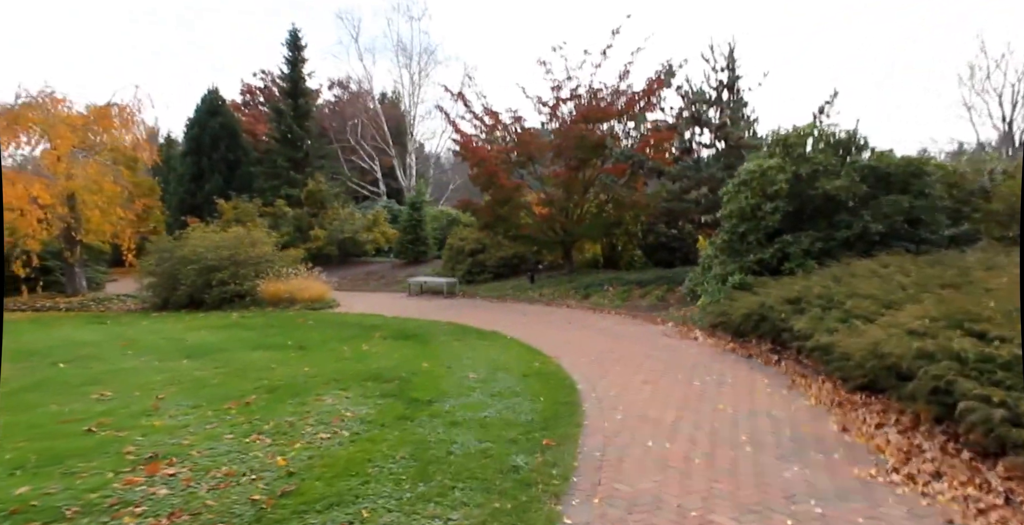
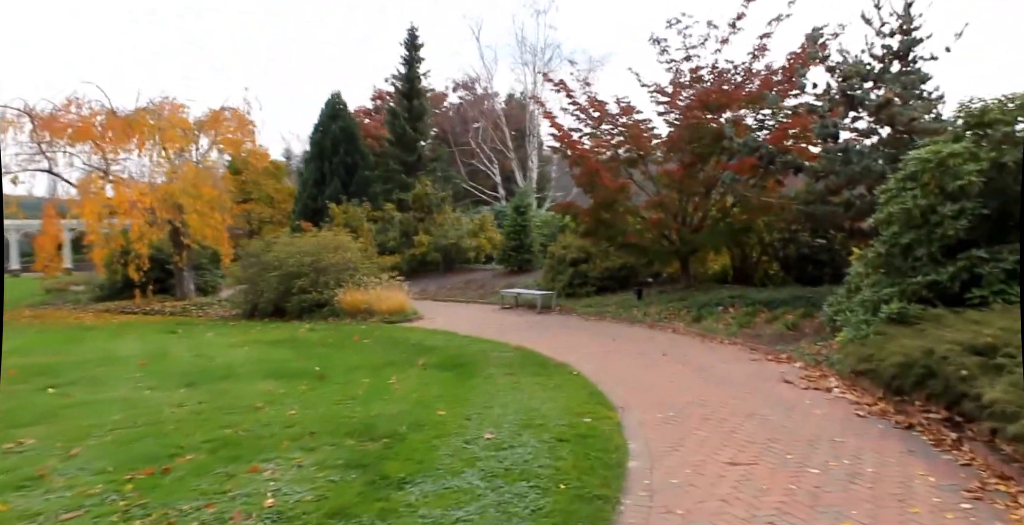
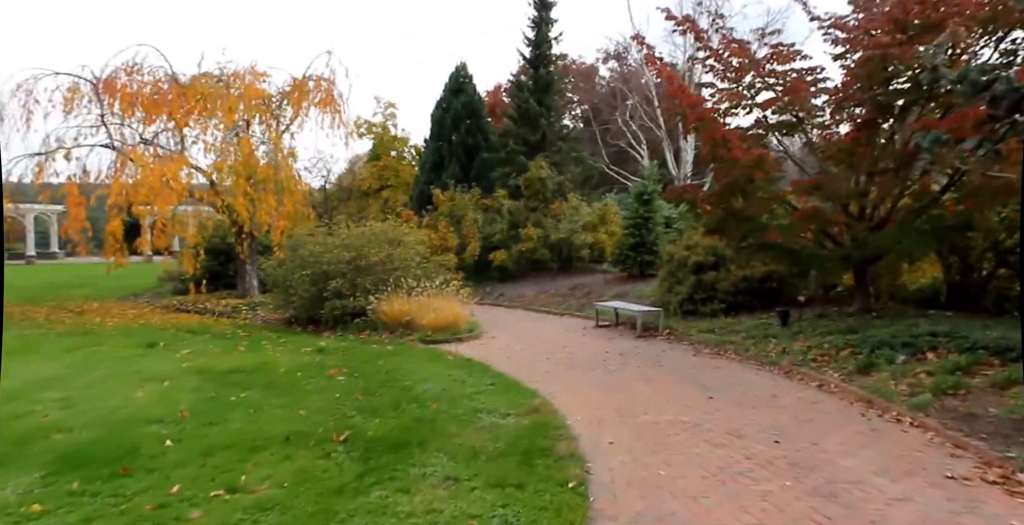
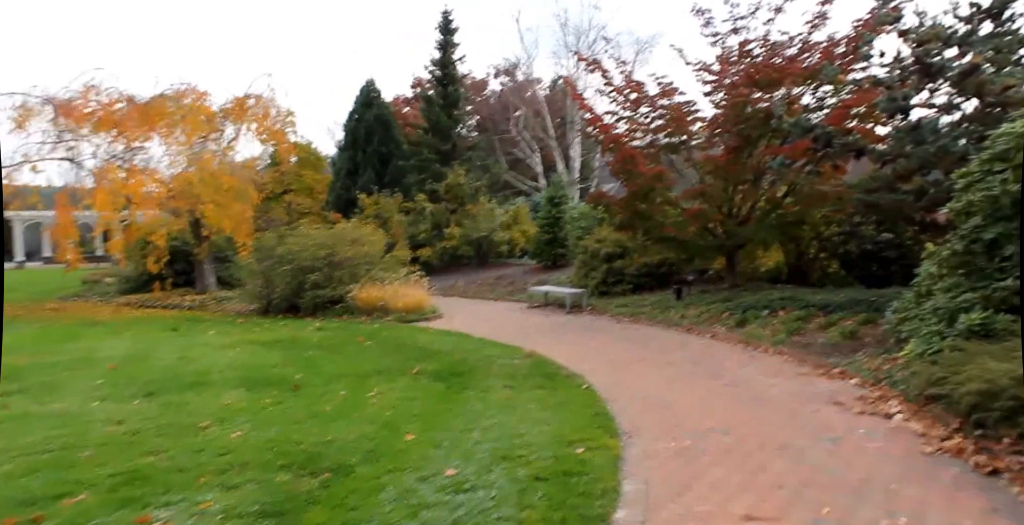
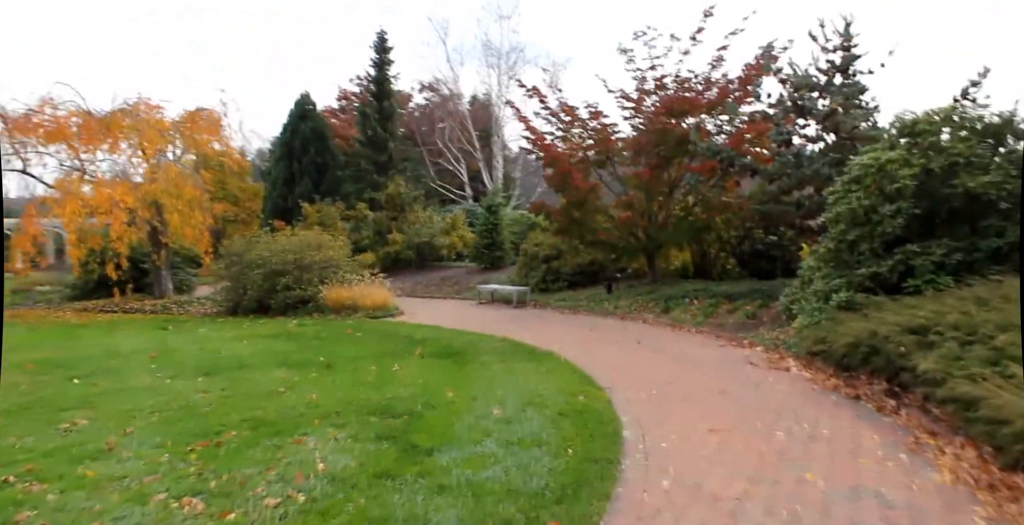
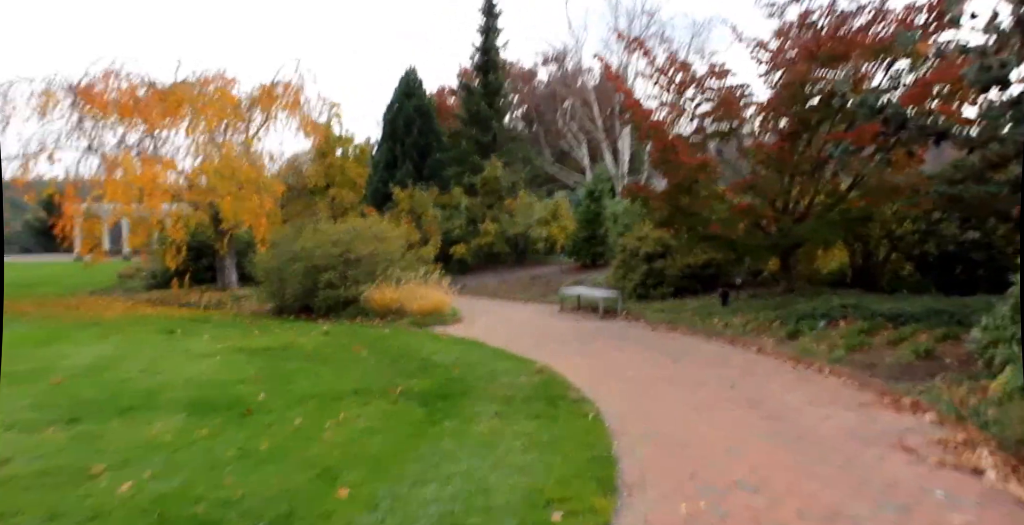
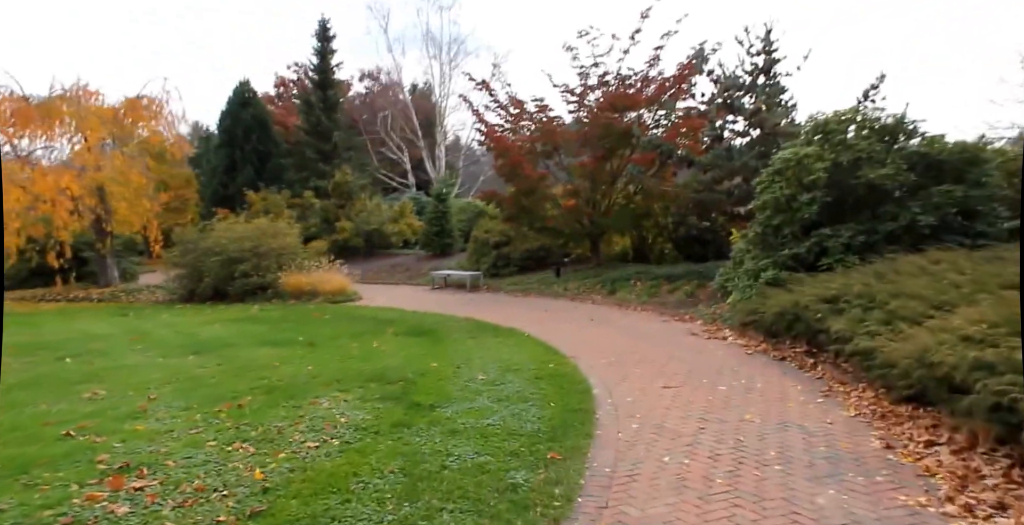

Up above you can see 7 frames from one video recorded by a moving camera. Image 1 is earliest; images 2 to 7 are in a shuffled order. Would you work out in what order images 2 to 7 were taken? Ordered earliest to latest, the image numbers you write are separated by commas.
7, 5, 2, 4, 6, 3
